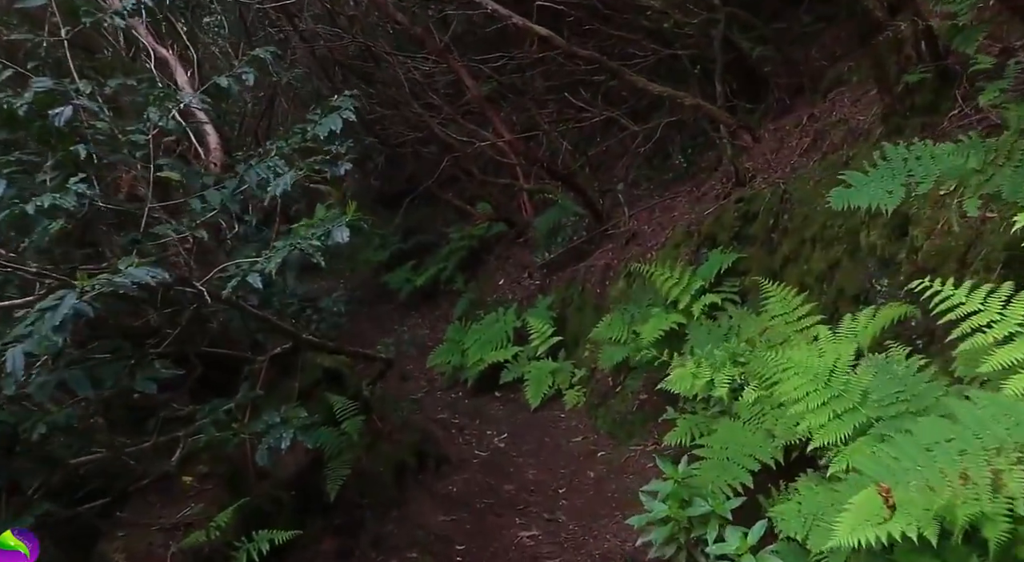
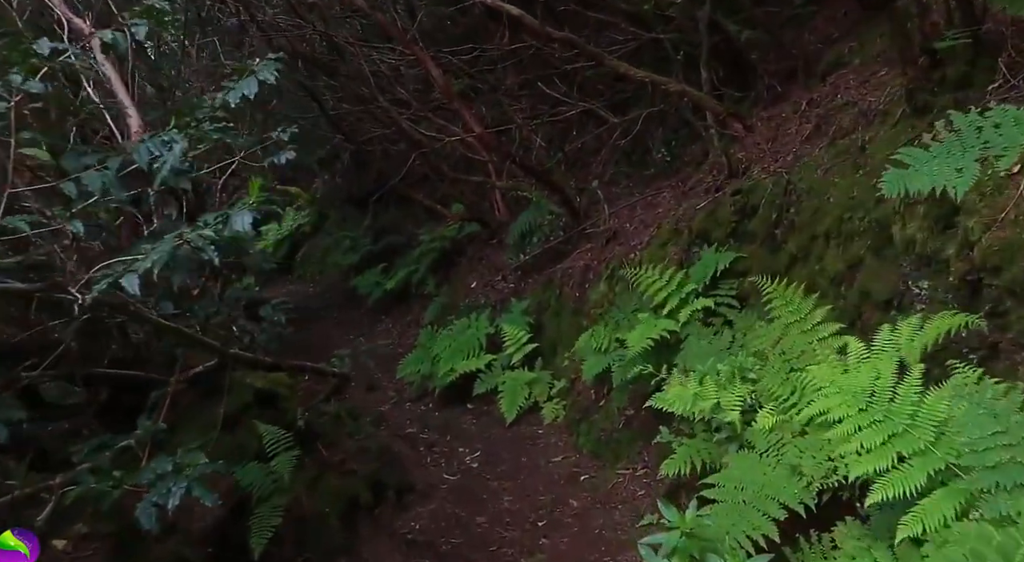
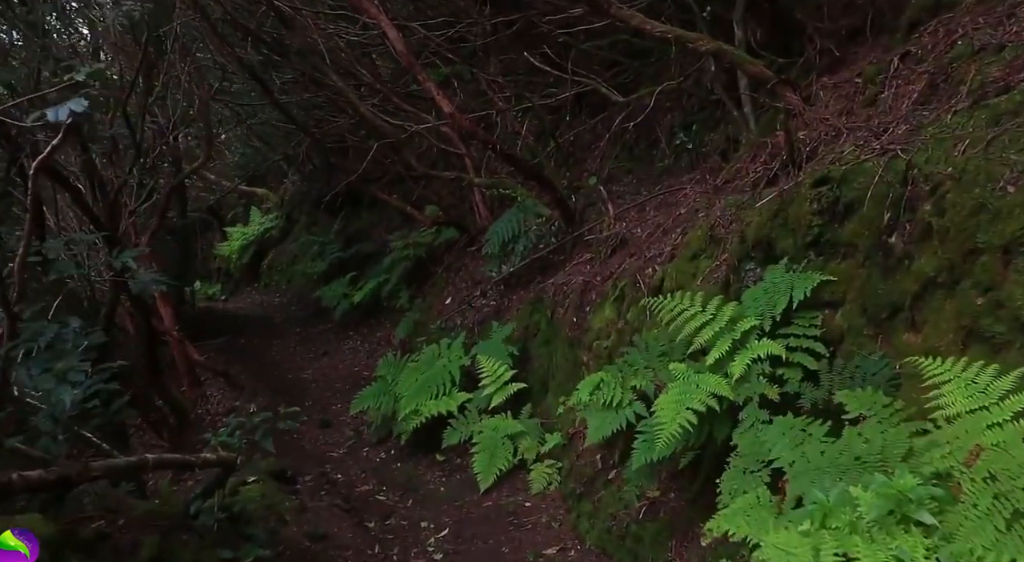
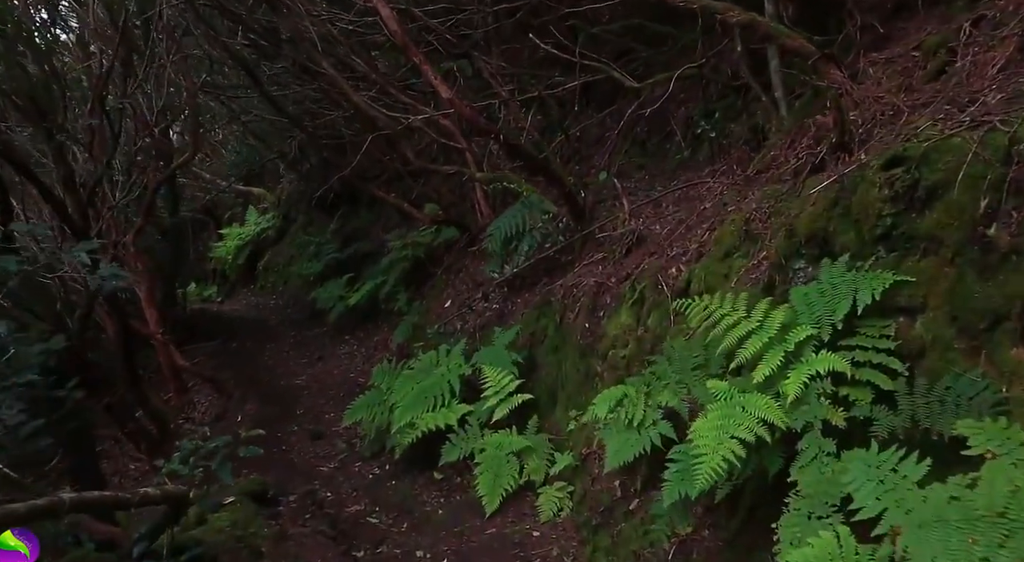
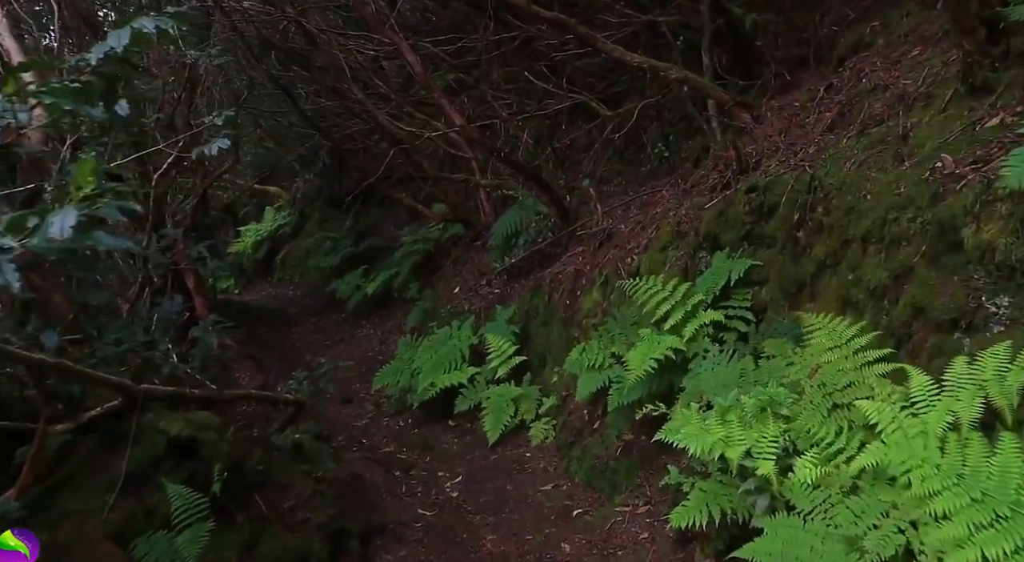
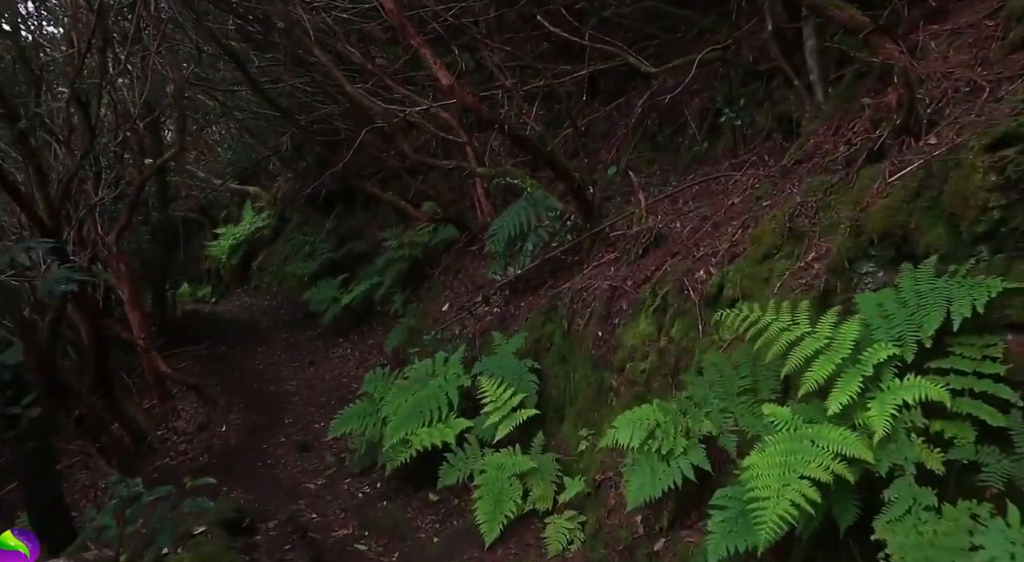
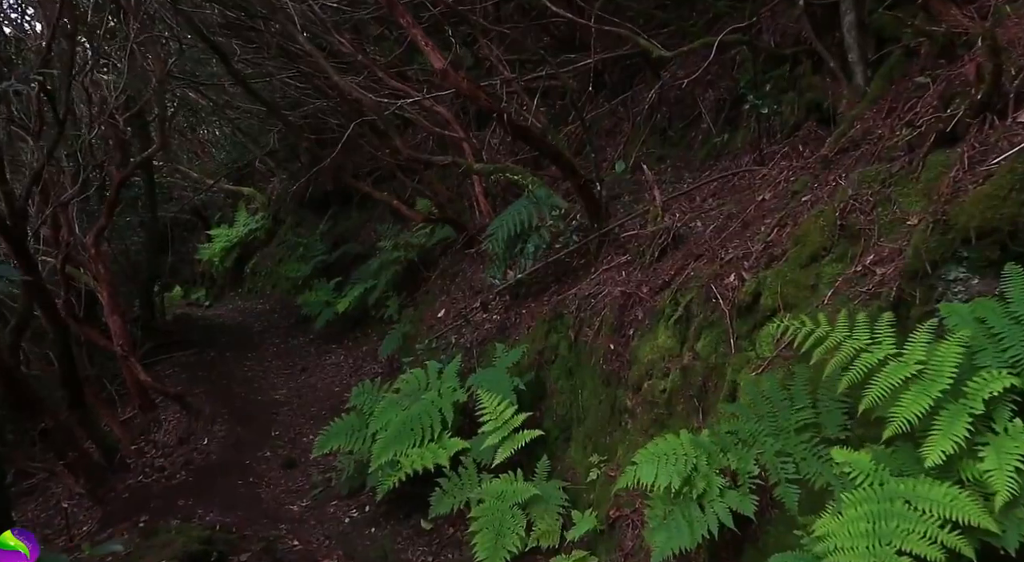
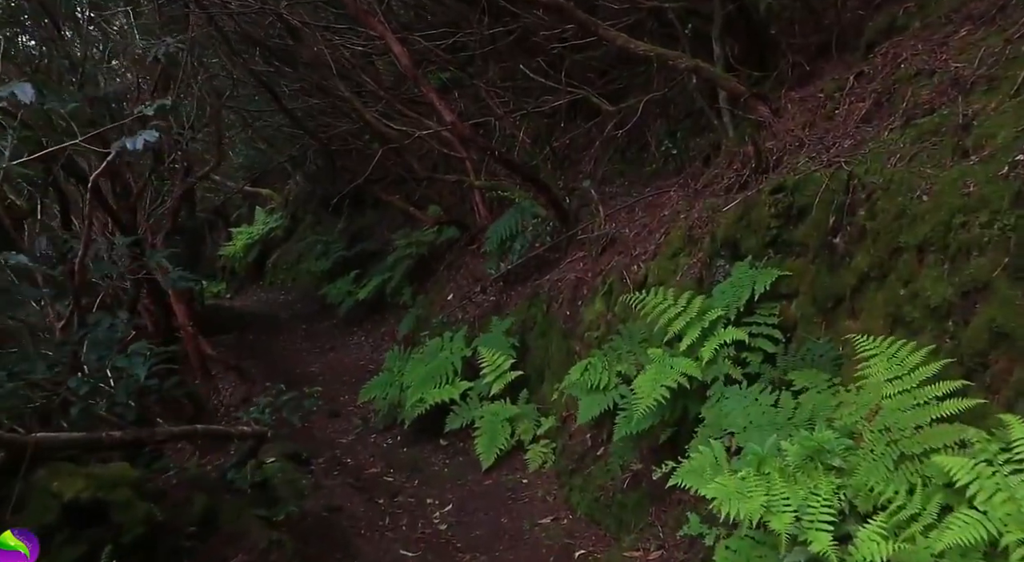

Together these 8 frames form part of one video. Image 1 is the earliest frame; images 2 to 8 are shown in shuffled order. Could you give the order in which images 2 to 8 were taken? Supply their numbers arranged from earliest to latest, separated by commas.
2, 5, 8, 3, 4, 6, 7
